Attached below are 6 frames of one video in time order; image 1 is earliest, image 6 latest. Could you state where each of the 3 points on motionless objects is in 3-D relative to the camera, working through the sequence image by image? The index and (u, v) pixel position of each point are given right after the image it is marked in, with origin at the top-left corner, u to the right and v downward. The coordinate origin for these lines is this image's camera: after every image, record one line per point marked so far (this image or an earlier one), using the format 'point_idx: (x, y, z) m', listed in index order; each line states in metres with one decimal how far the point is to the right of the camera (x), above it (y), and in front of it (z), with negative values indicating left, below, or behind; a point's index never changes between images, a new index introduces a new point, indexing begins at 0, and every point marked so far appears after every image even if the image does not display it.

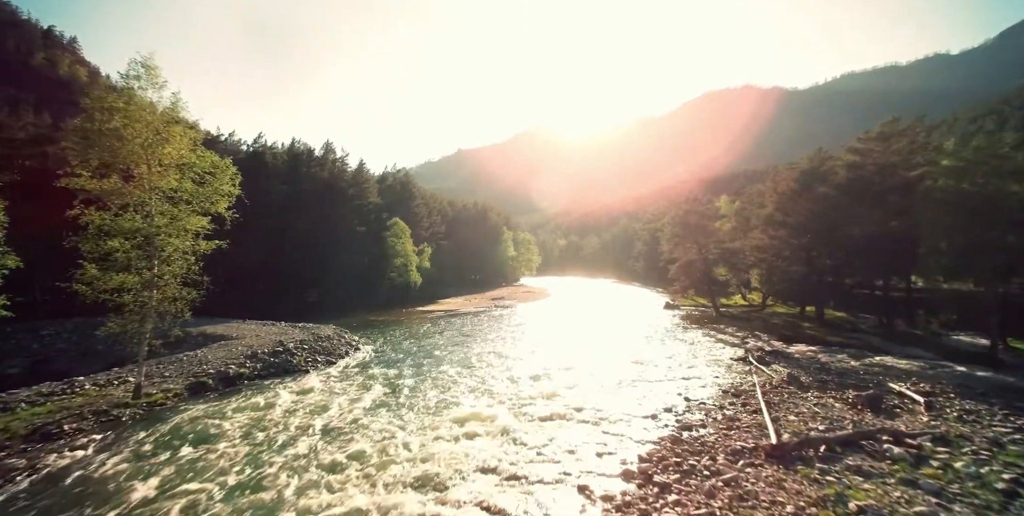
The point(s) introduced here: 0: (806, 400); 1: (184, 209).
0: (+9.7, -4.7, +16.5) m
1: (-11.8, +1.8, +18.0) m
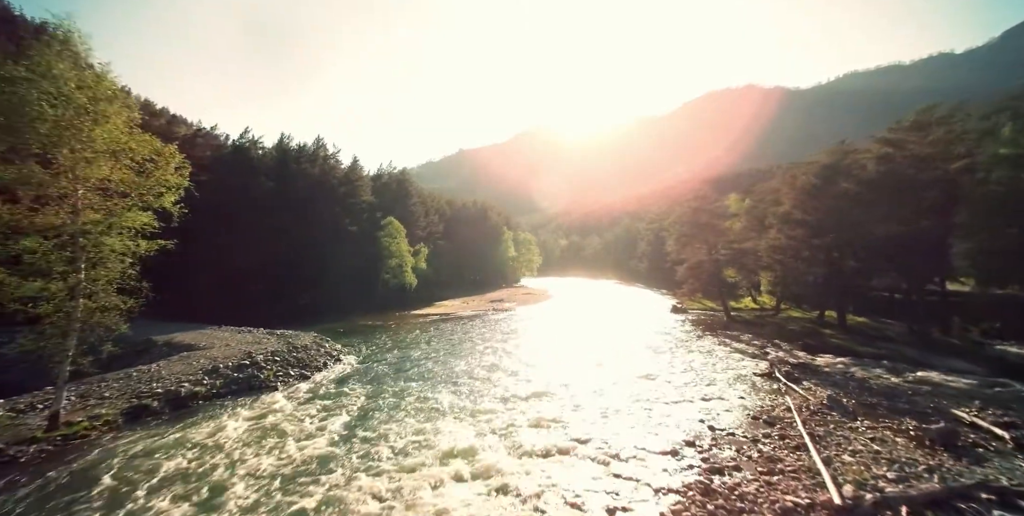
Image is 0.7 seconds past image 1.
0: (+9.5, -4.8, +13.7) m
1: (-12.0, +1.7, +15.3) m
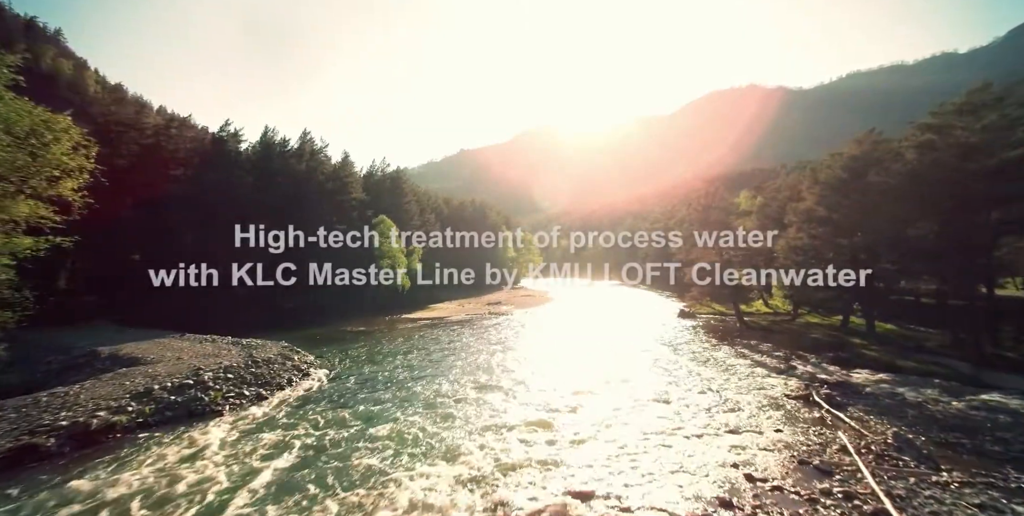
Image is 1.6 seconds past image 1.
0: (+9.1, -4.8, +10.3) m
1: (-12.4, +1.7, +12.0) m
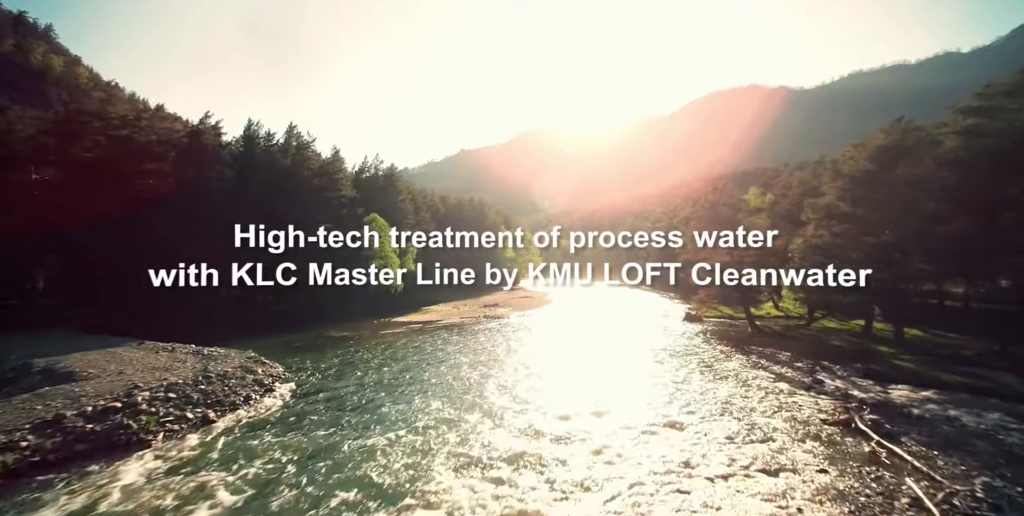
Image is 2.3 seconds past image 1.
0: (+8.7, -4.8, +7.4) m
1: (-12.8, +1.7, +9.0) m
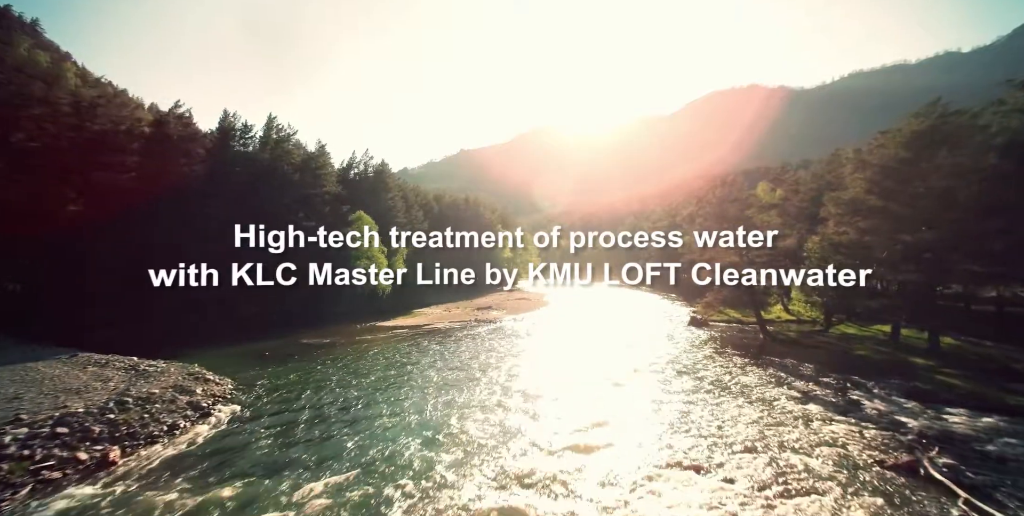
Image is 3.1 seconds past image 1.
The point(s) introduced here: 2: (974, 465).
0: (+8.0, -4.8, +4.0) m
1: (-13.5, +1.7, +5.6) m
2: (+11.5, -5.2, +12.4) m
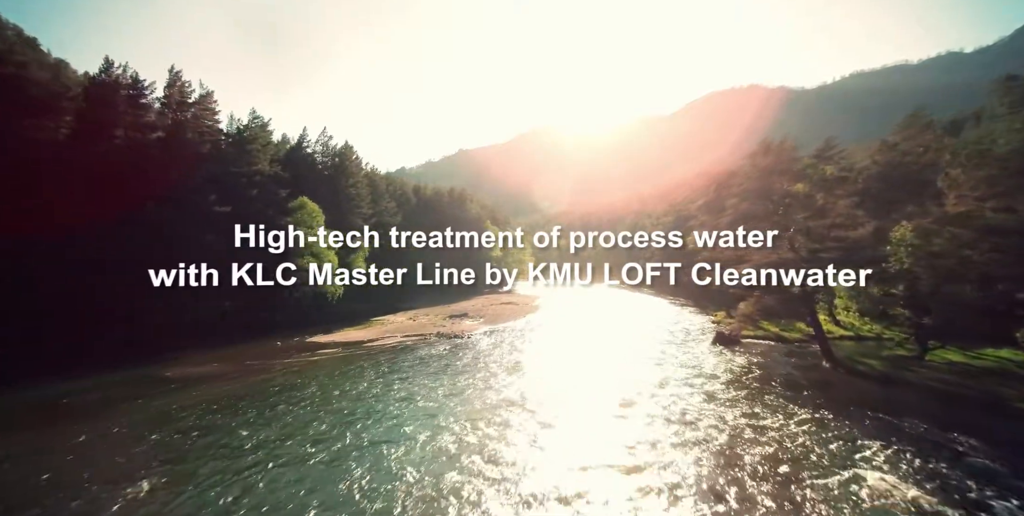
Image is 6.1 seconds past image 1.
0: (+5.8, -4.5, -7.8) m
1: (-15.7, +2.0, -6.1) m
2: (+9.3, -4.9, +0.7) m
